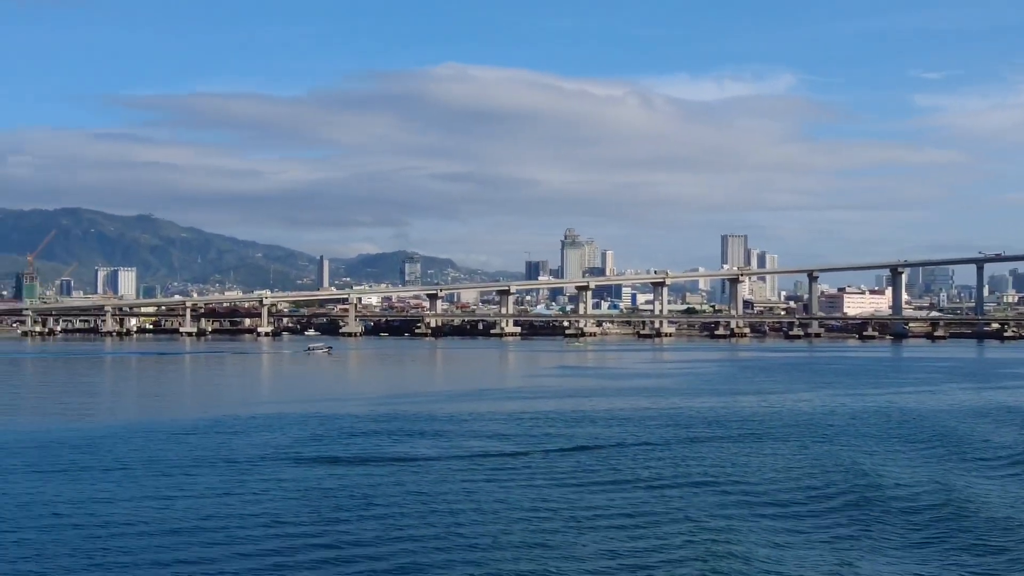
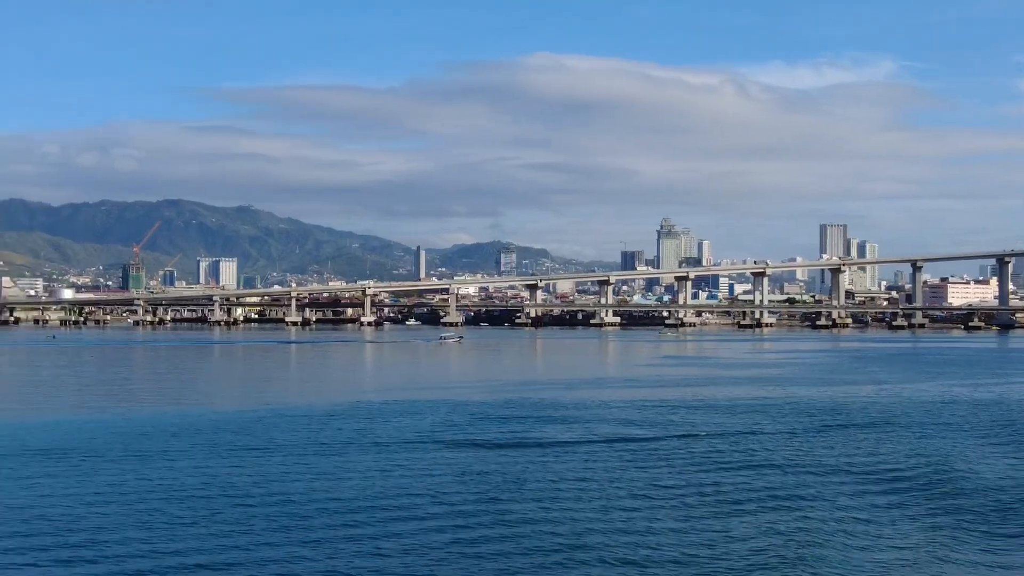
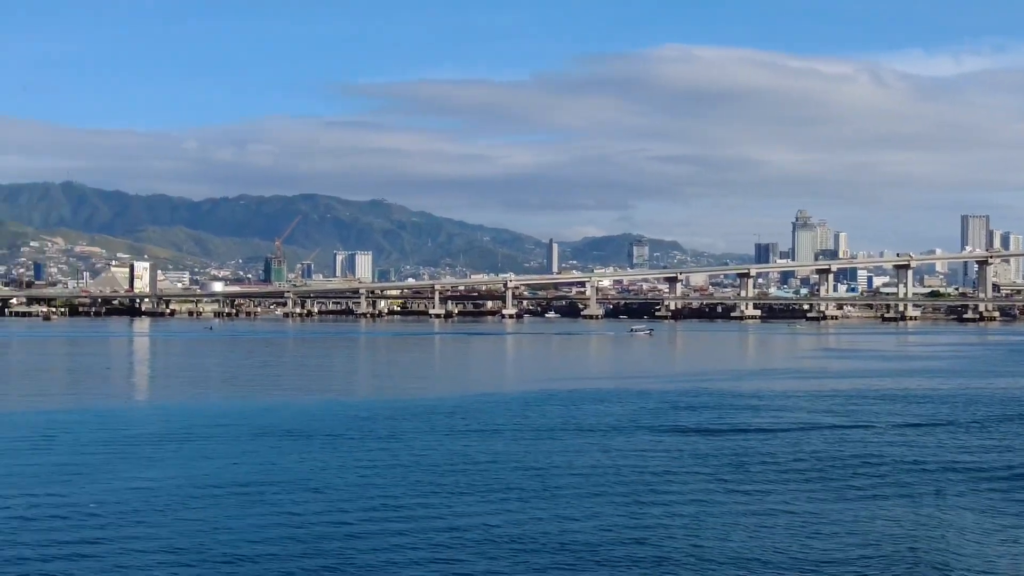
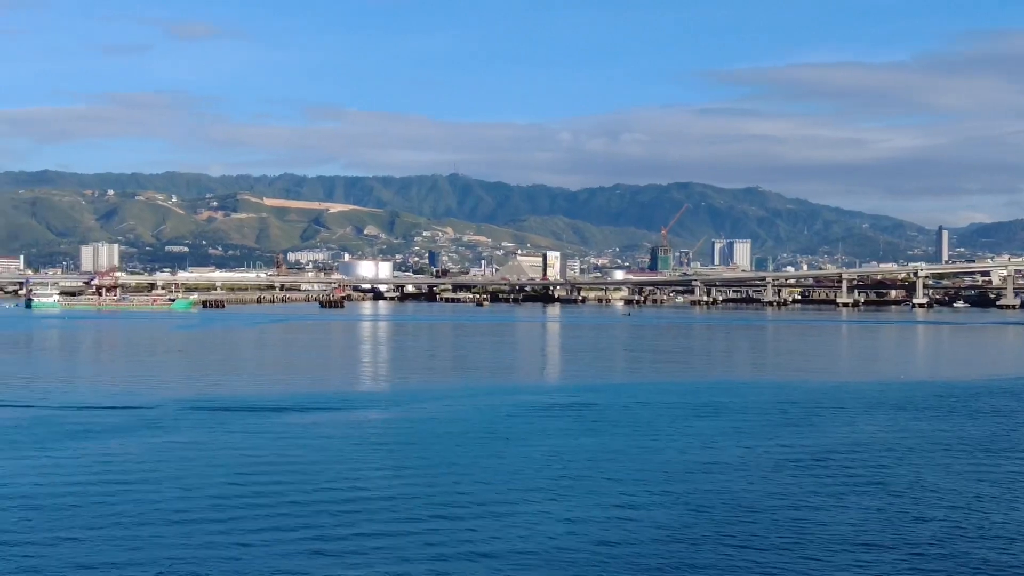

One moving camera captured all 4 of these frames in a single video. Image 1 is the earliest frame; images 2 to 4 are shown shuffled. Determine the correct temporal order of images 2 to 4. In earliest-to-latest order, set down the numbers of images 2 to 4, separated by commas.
2, 3, 4
